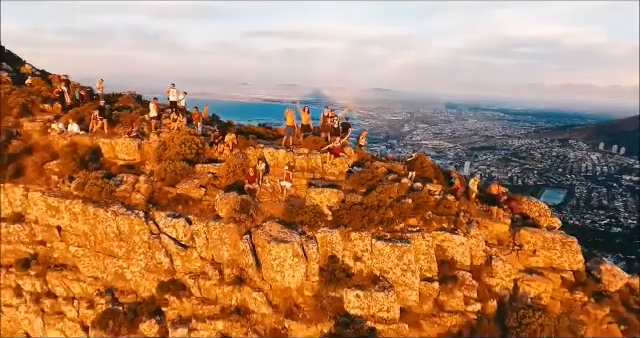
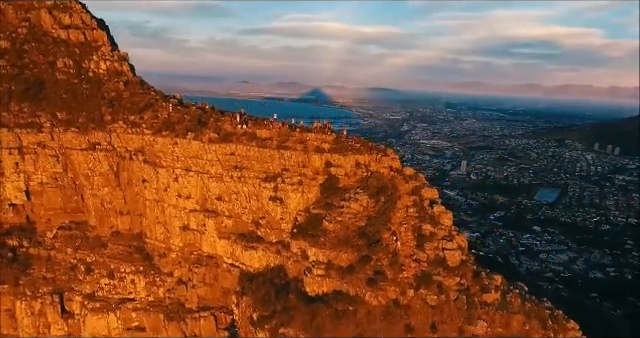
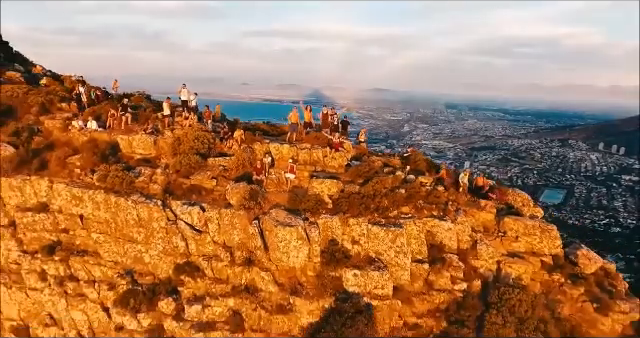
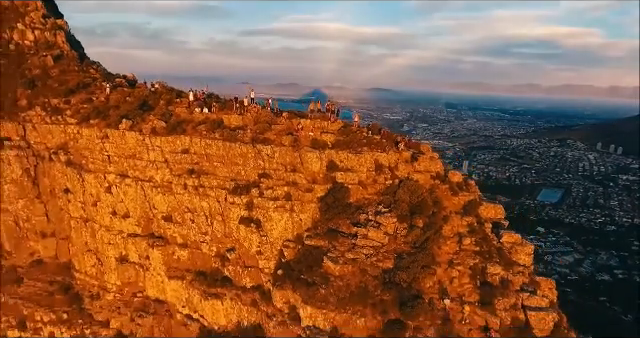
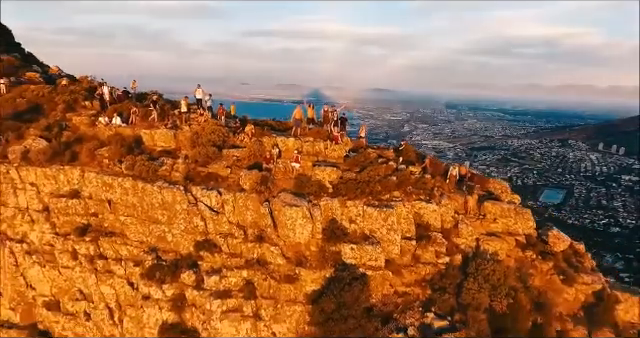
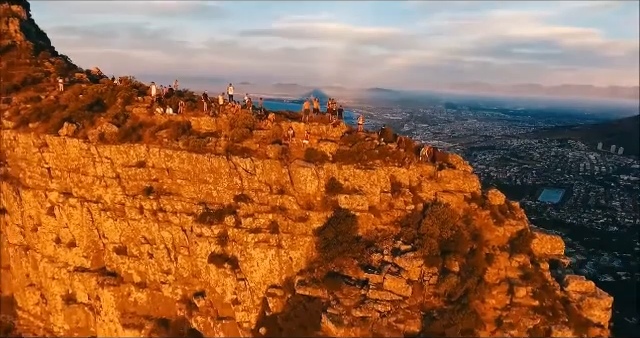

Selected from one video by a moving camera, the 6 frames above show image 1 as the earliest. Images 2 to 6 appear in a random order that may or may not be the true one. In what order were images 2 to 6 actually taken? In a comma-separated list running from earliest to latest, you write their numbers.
3, 5, 6, 4, 2
